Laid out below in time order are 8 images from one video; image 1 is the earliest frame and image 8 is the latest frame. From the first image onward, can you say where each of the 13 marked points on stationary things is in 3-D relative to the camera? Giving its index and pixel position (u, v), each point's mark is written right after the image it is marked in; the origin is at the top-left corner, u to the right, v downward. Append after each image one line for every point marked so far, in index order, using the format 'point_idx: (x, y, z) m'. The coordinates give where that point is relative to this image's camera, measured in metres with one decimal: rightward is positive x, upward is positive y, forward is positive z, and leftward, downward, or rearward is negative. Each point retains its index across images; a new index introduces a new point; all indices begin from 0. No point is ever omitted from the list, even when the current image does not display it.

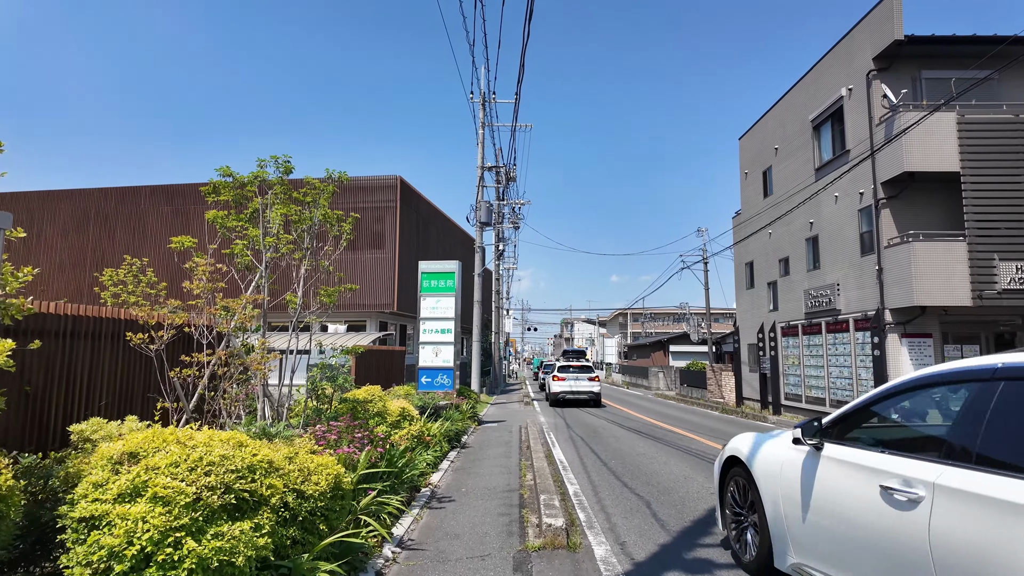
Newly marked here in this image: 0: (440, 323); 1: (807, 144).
0: (-1.9, -0.9, +14.8) m
1: (+8.8, +4.3, +17.7) m
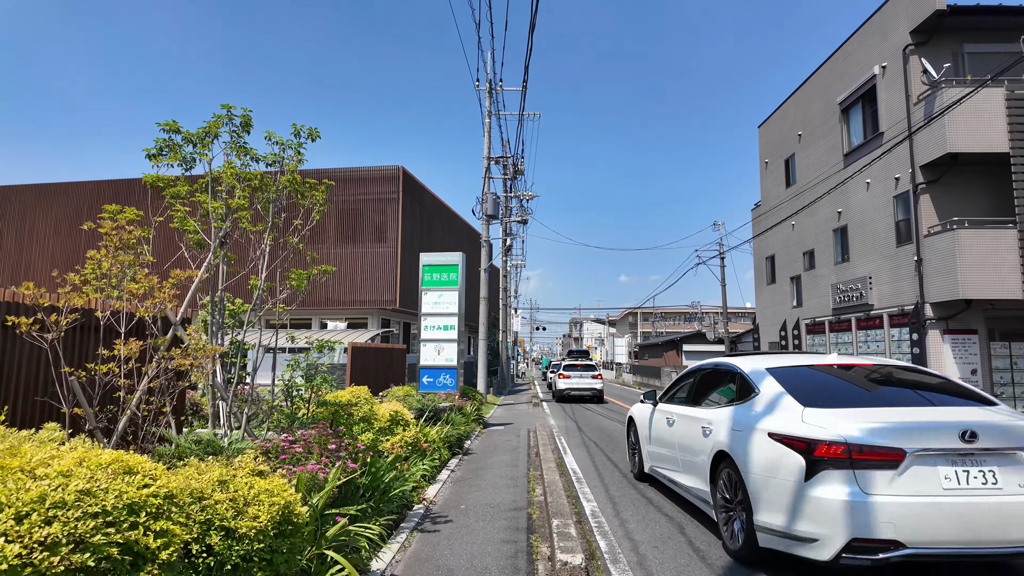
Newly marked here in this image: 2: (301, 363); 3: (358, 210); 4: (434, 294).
0: (-1.7, -0.7, +13.9) m
1: (+9.0, +4.4, +16.6) m
2: (-2.3, -0.8, +6.4) m
3: (-5.2, +2.6, +20.0) m
4: (-1.8, -0.1, +14.0) m
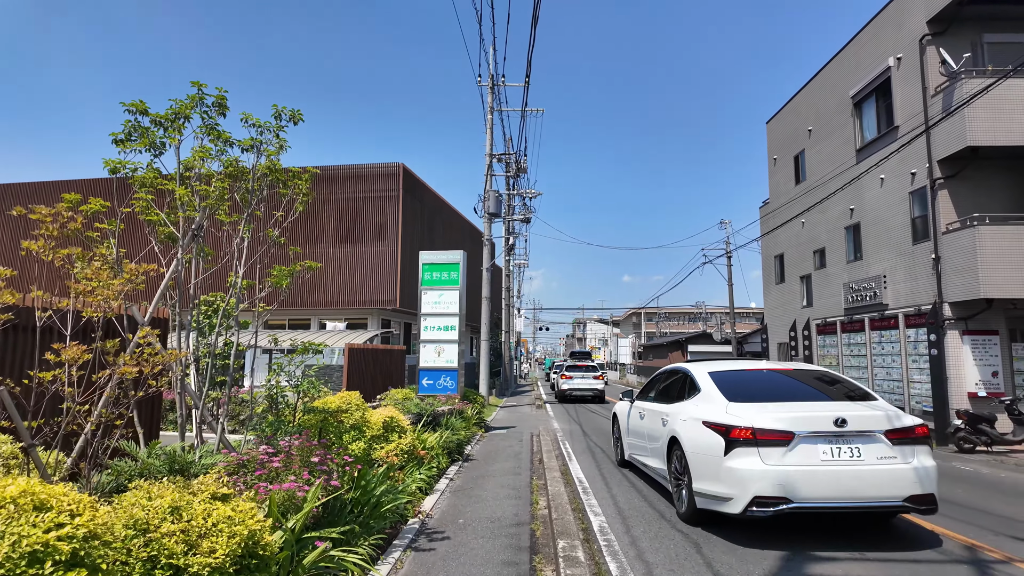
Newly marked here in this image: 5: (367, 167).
0: (-1.6, -0.7, +13.5) m
1: (+9.0, +4.5, +16.1) m
2: (-2.2, -0.8, +6.0) m
3: (-5.1, +2.6, +19.6) m
4: (-1.8, -0.1, +13.6) m
5: (-4.8, +4.0, +19.7) m
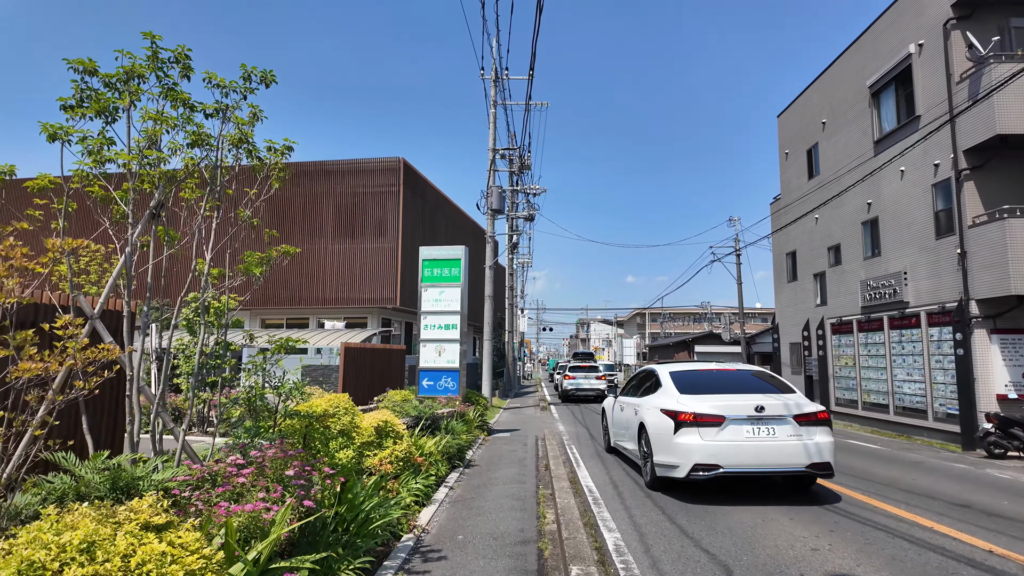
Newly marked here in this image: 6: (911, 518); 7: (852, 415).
0: (-1.5, -0.7, +12.9) m
1: (+9.1, +4.5, +15.5) m
2: (-2.2, -0.7, +5.4) m
3: (-5.0, +2.7, +19.1) m
4: (-1.7, 0.0, +13.0) m
5: (-4.6, +4.0, +19.1) m
6: (+3.9, -2.2, +5.8) m
7: (+9.0, -3.4, +15.9) m
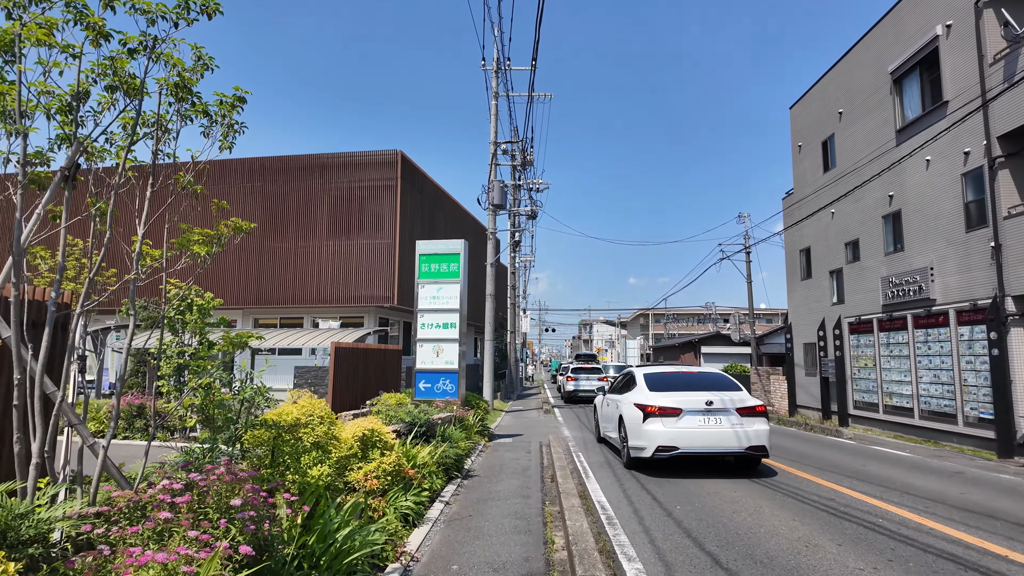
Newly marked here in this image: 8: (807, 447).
0: (-1.5, -0.6, +12.1) m
1: (+9.2, +4.6, +14.7) m
2: (-2.2, -0.6, +4.7) m
3: (-4.9, +2.7, +18.3) m
4: (-1.7, 0.0, +12.3) m
5: (-4.6, +4.1, +18.4) m
6: (+3.9, -2.1, +5.0) m
7: (+9.1, -3.3, +15.1) m
8: (+5.7, -3.1, +11.6) m
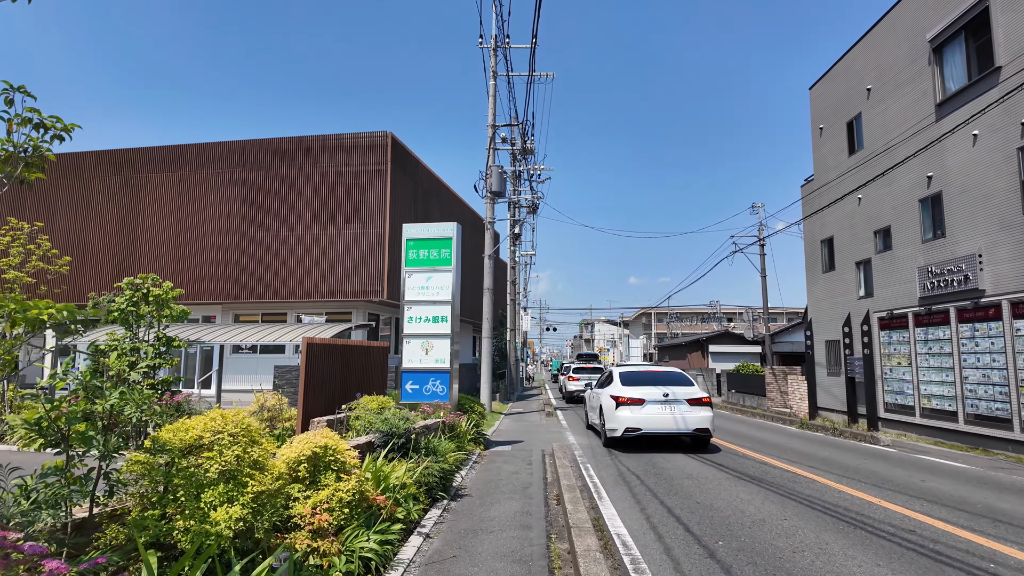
0: (-1.5, -0.4, +10.8) m
1: (+9.2, +4.8, +13.4) m
2: (-2.2, -0.4, +3.3) m
3: (-4.9, +2.9, +17.0) m
4: (-1.7, +0.2, +10.9) m
5: (-4.6, +4.3, +17.0) m
6: (+3.9, -1.9, +3.6) m
7: (+9.1, -3.1, +13.7) m
8: (+5.6, -2.9, +10.2) m
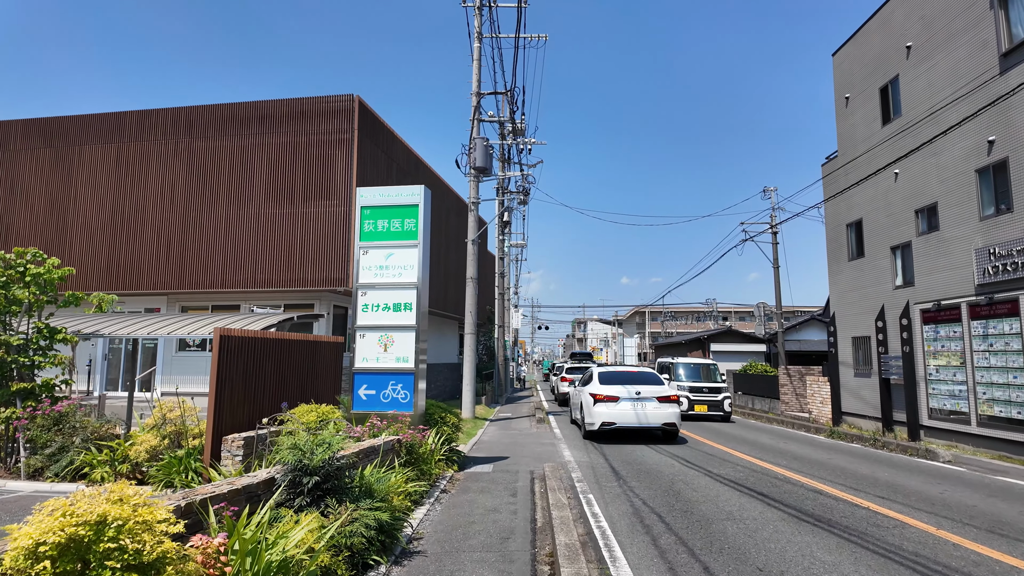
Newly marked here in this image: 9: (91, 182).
0: (-1.8, -0.1, +8.6) m
1: (+8.9, +5.1, +11.3) m
2: (-2.4, -0.1, +1.1) m
3: (-5.3, +3.2, +14.7) m
4: (-1.9, +0.5, +8.7) m
5: (-4.9, +4.6, +14.8) m
6: (+3.7, -1.6, +1.5) m
7: (+8.8, -2.8, +11.7) m
8: (+5.4, -2.6, +8.1) m
9: (-11.0, +2.8, +15.6) m
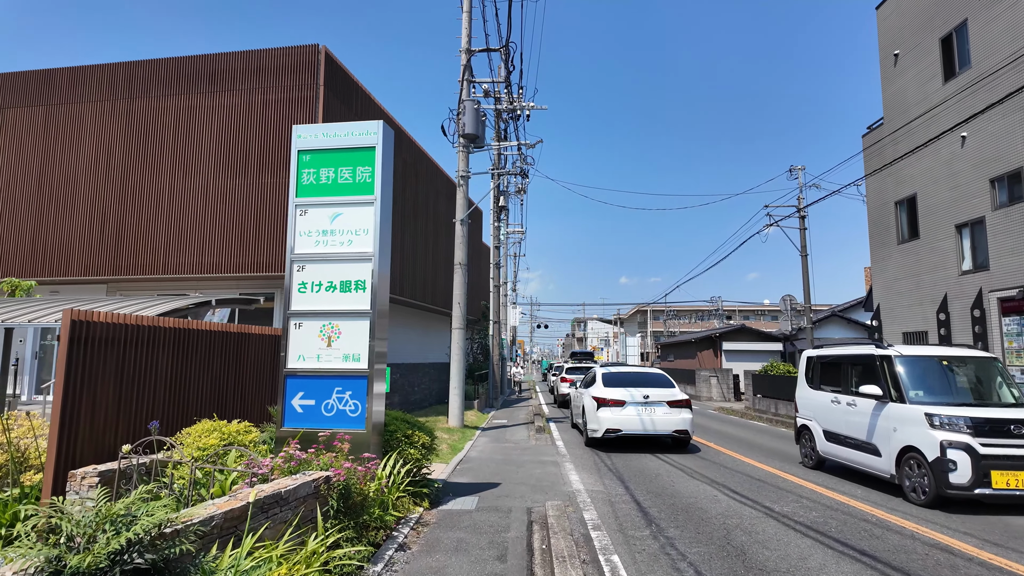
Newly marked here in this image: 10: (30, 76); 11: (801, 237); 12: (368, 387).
0: (-1.9, +0.2, +6.3) m
1: (+8.8, +5.4, +9.1) m
2: (-2.5, +0.2, -1.1) m
3: (-5.4, +3.5, +12.5) m
4: (-2.0, +0.8, +6.5) m
5: (-5.0, +4.9, +12.6) m
6: (+3.6, -1.4, -0.7) m
7: (+8.7, -2.6, +9.5) m
8: (+5.3, -2.3, +5.9) m
9: (-11.1, +3.1, +13.4) m
10: (-11.0, +4.8, +13.6) m
11: (+9.1, +1.7, +18.8) m
12: (-1.5, -1.0, +6.0) m
